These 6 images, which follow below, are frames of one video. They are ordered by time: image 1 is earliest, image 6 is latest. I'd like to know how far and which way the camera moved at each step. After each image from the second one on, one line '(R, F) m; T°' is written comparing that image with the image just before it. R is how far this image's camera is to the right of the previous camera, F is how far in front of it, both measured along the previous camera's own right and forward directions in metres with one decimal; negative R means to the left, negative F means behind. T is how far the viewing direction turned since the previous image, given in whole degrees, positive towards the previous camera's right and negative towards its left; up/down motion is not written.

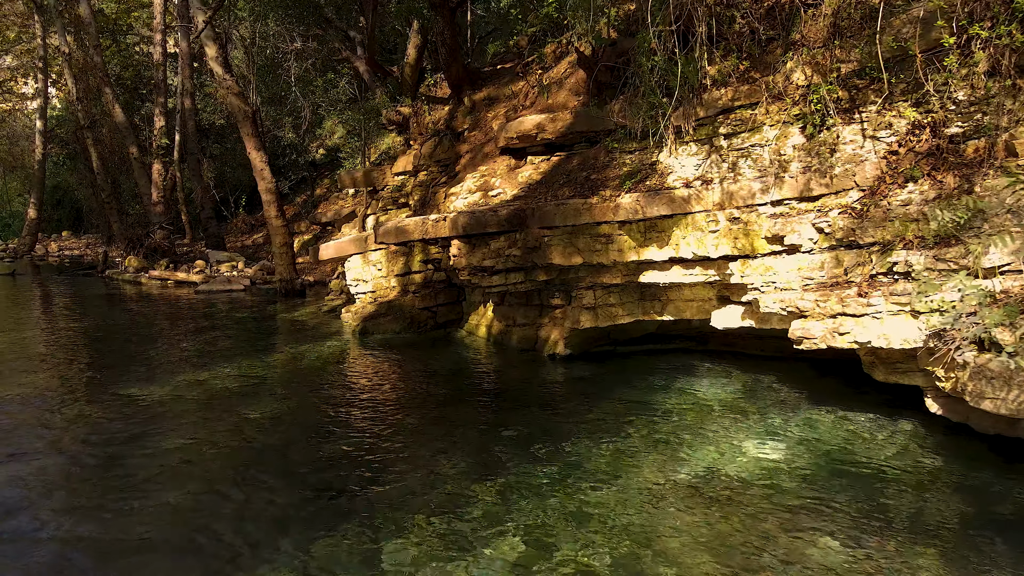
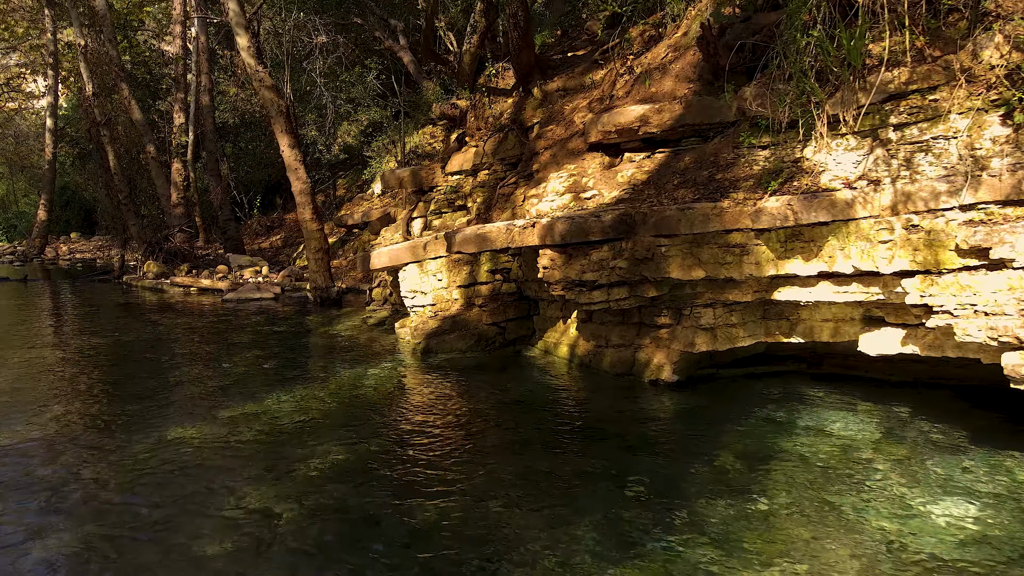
(-1.1, +1.1) m; 0°
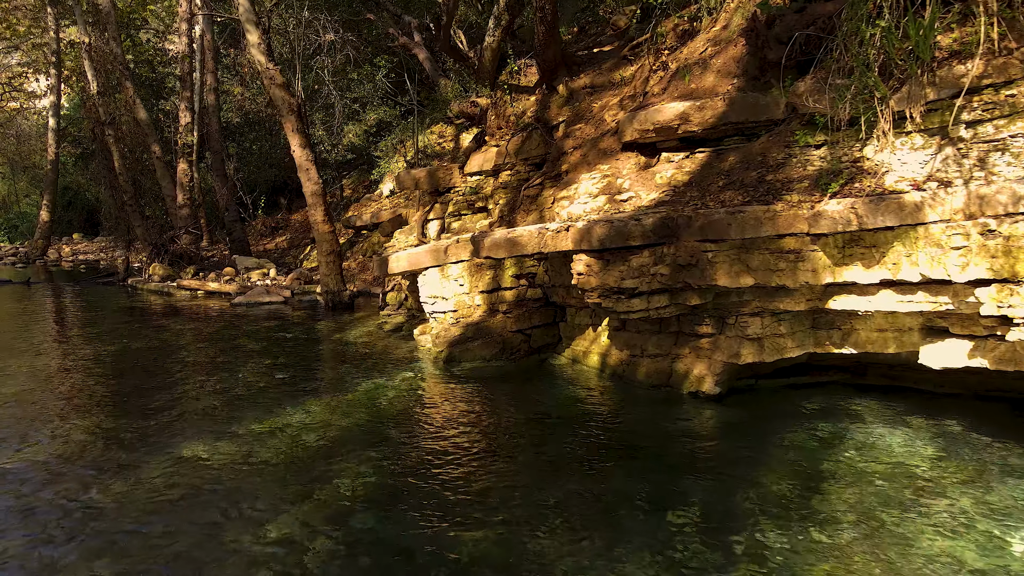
(-0.3, +0.4) m; 0°
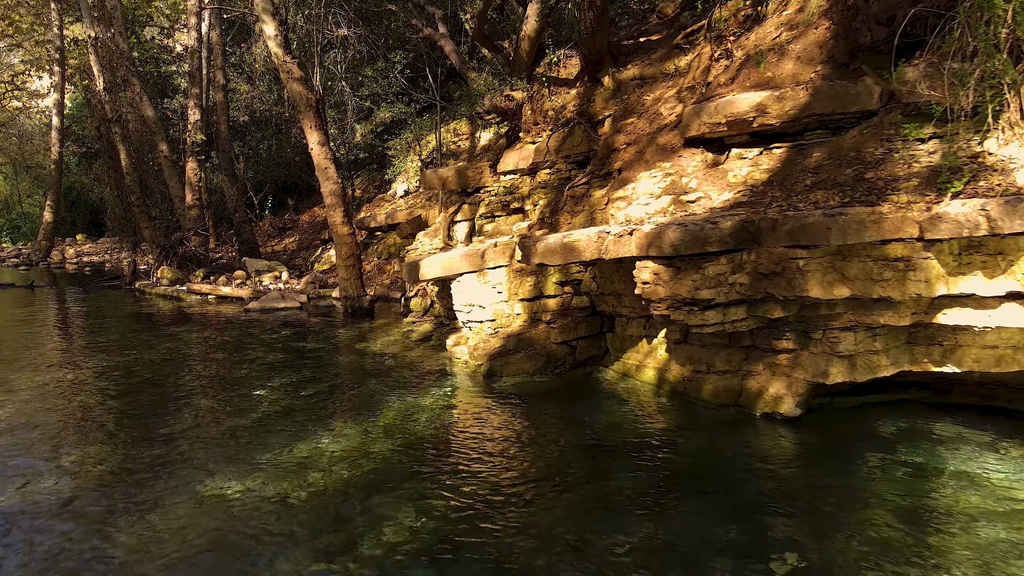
(-0.5, +0.7) m; 0°
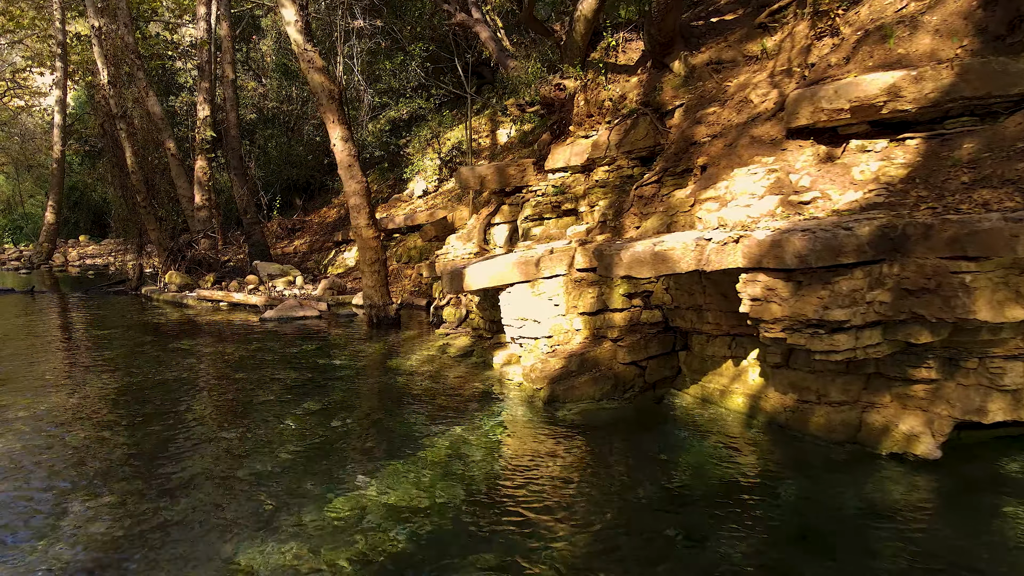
(-0.6, +1.0) m; 0°
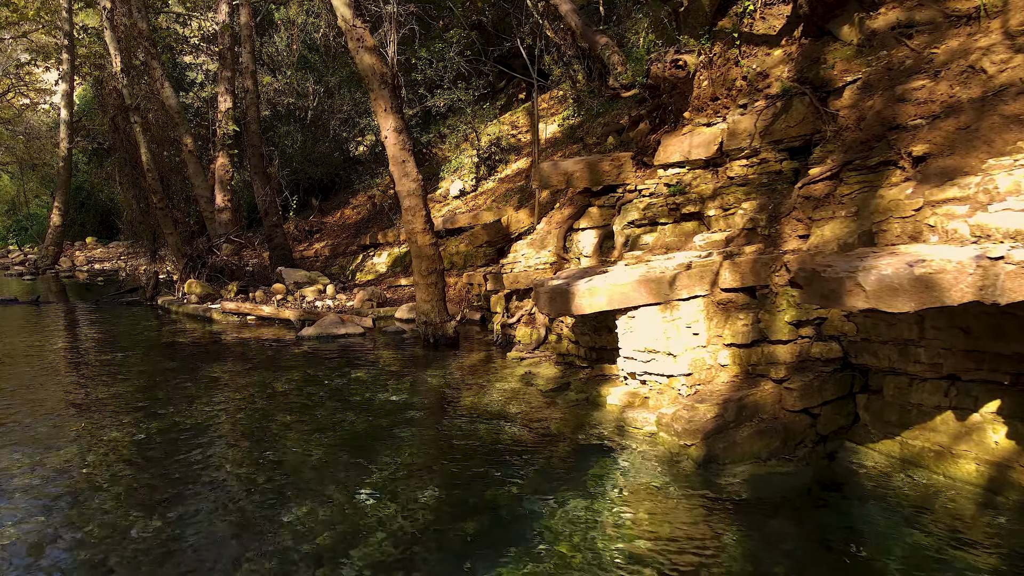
(-1.1, +1.6) m; 0°
